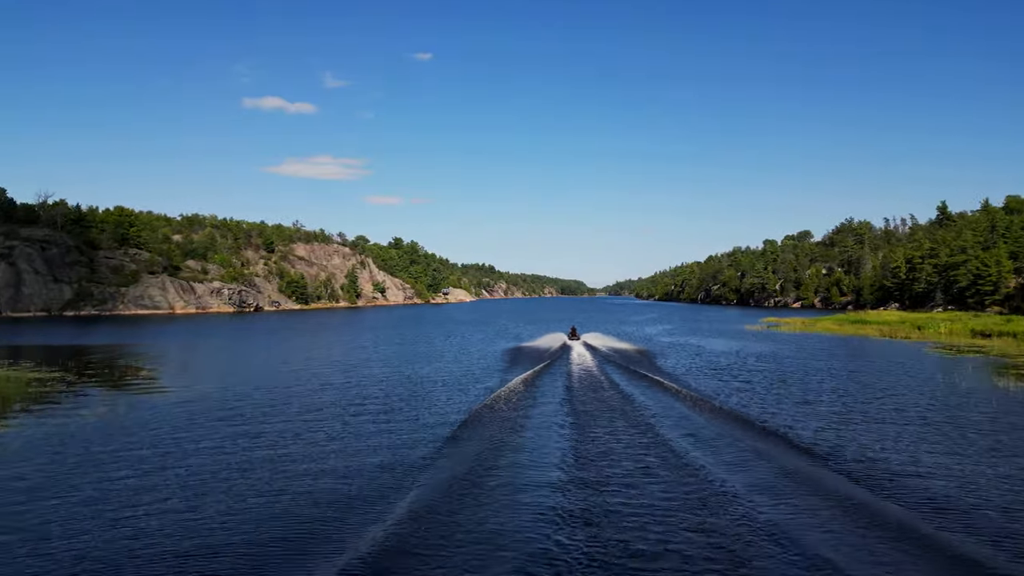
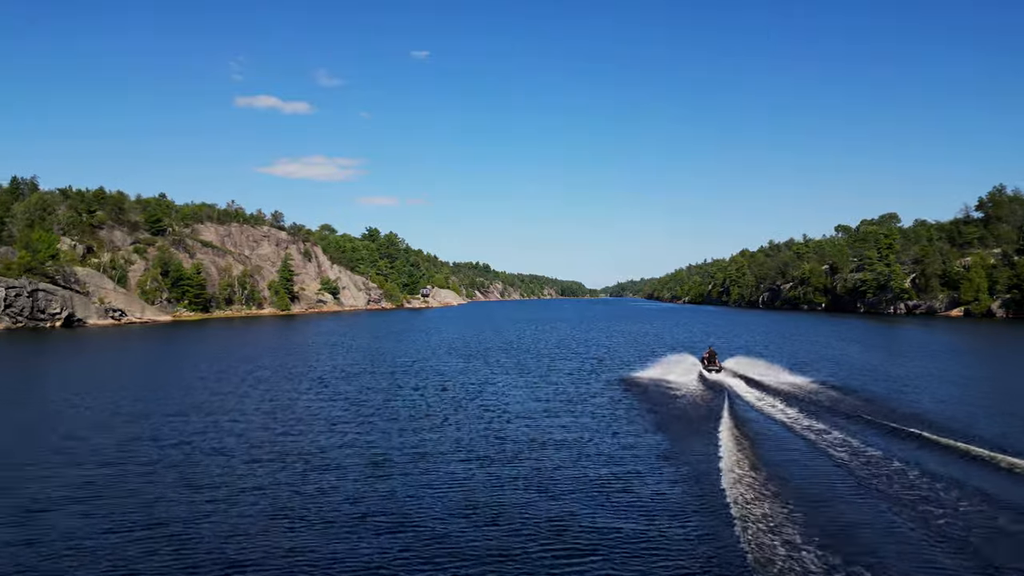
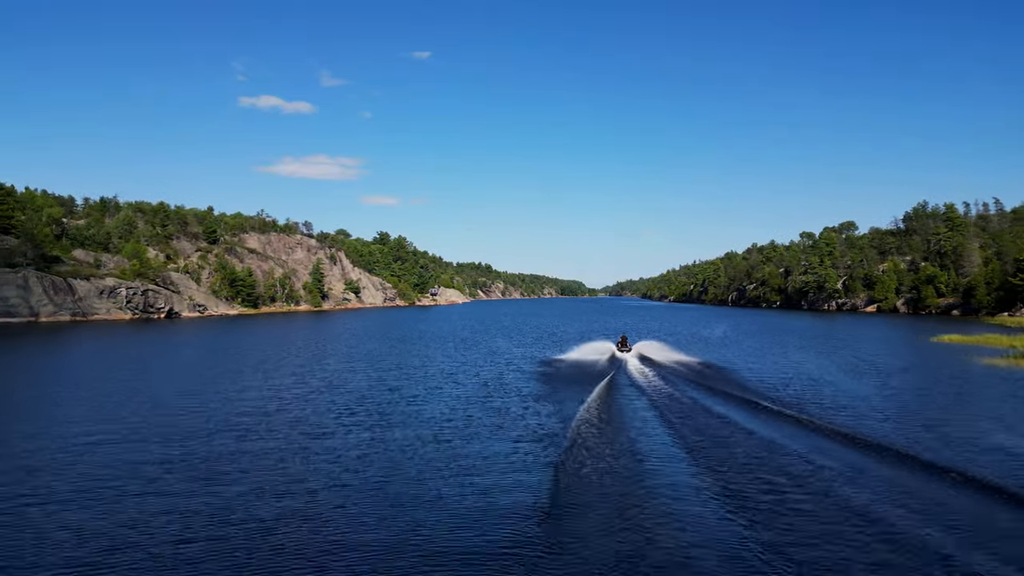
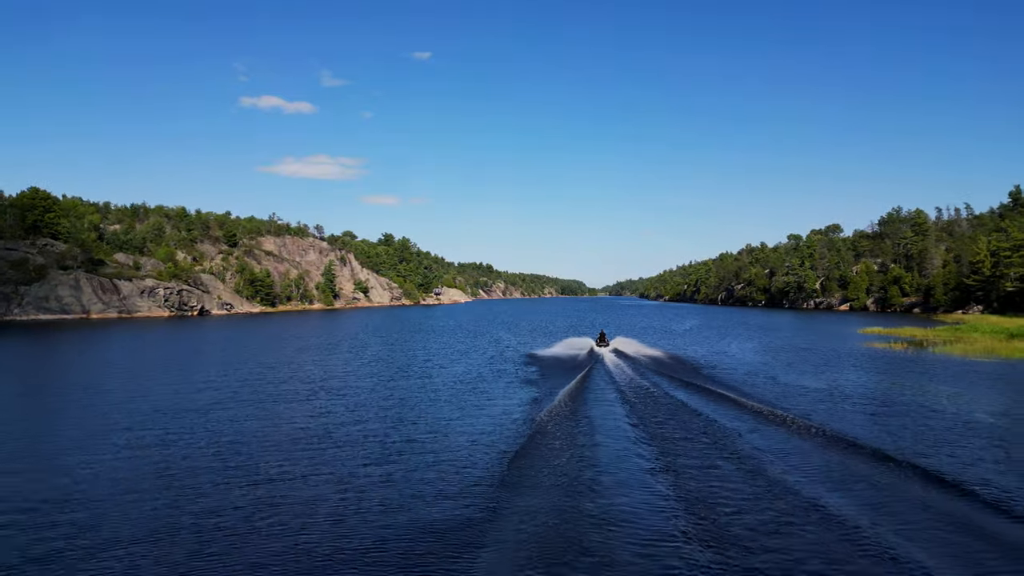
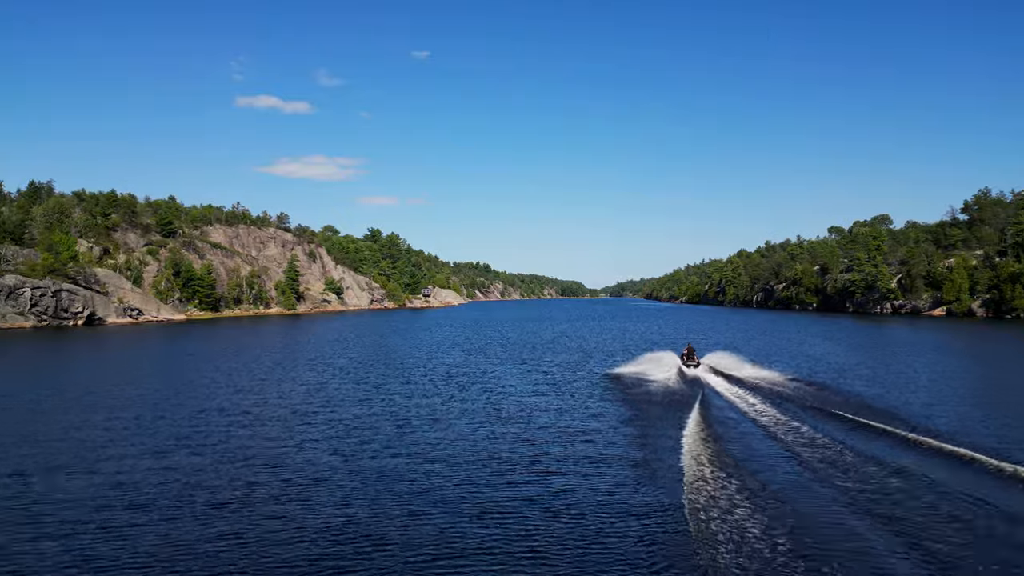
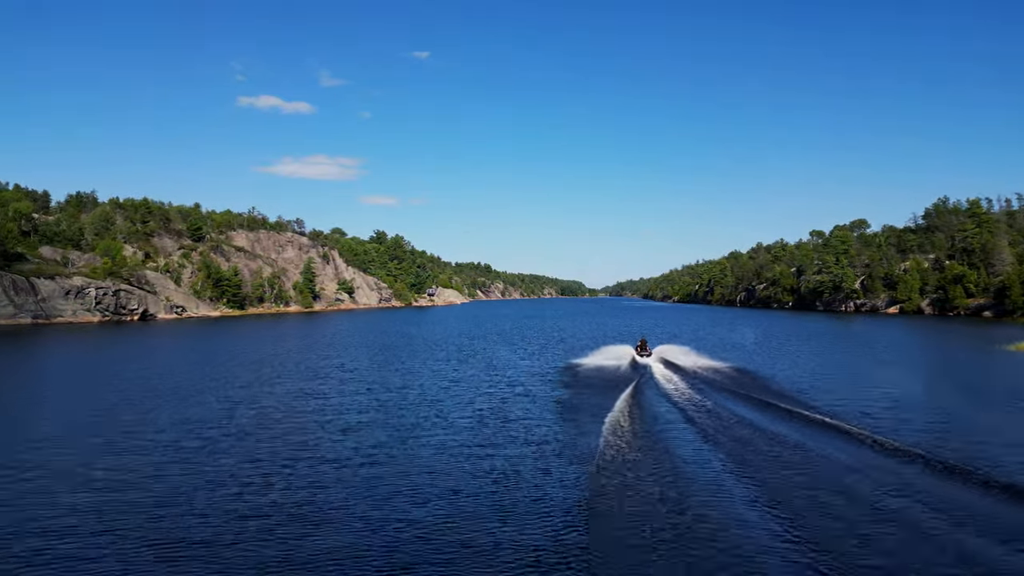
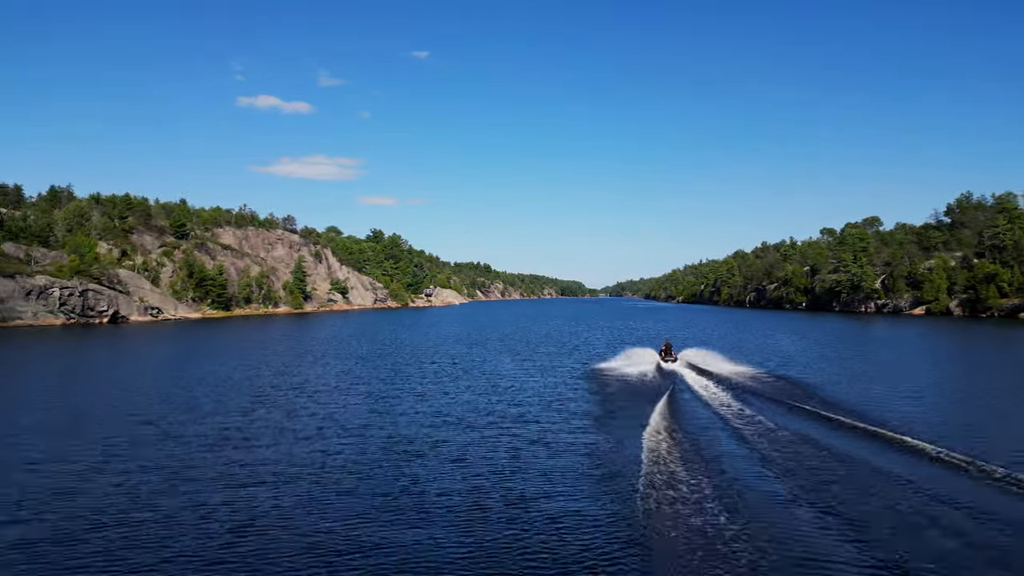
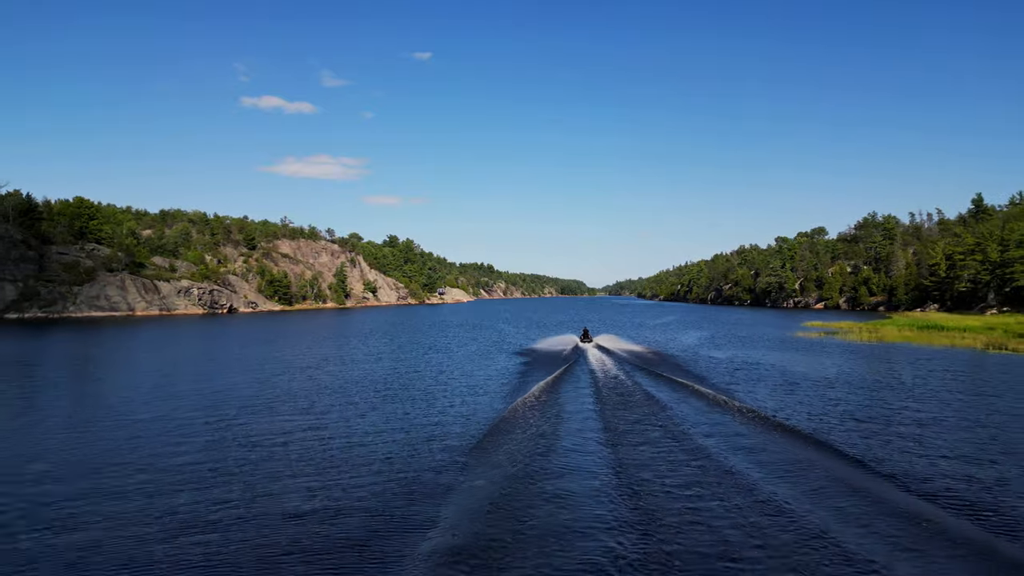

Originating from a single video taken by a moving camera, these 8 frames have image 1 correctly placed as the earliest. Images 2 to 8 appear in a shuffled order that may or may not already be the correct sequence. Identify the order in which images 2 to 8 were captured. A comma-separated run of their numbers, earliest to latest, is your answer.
8, 4, 3, 6, 7, 5, 2
